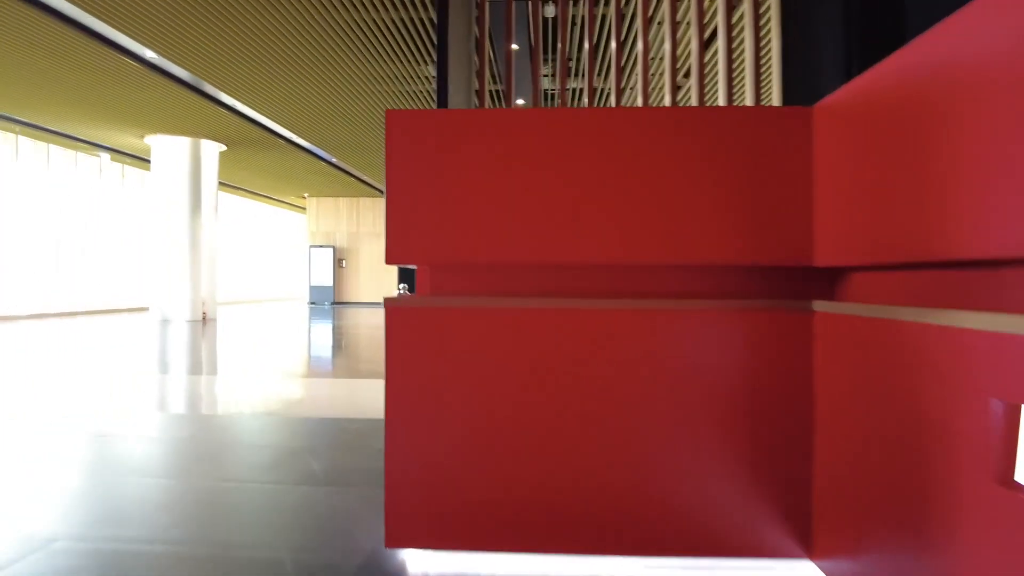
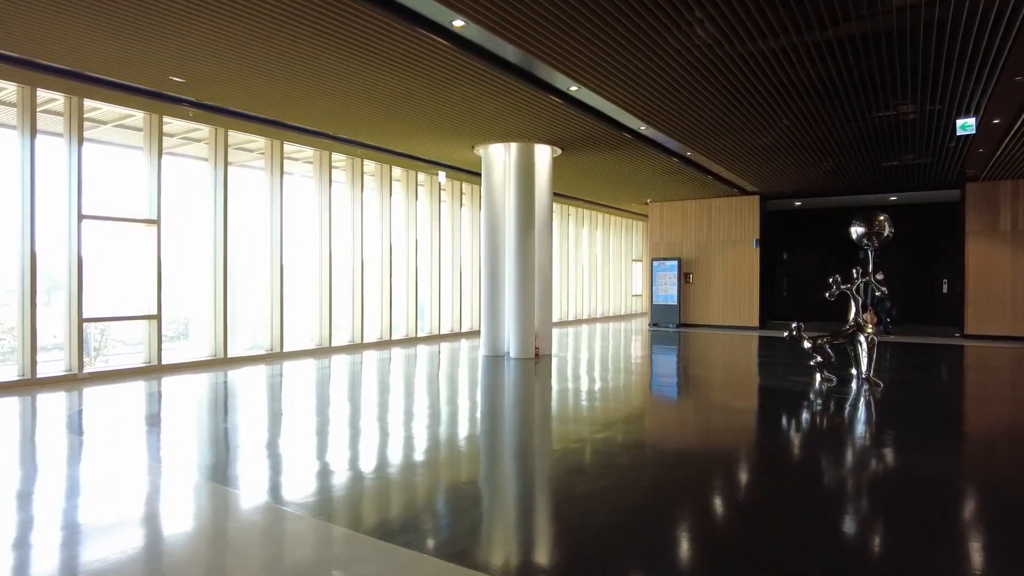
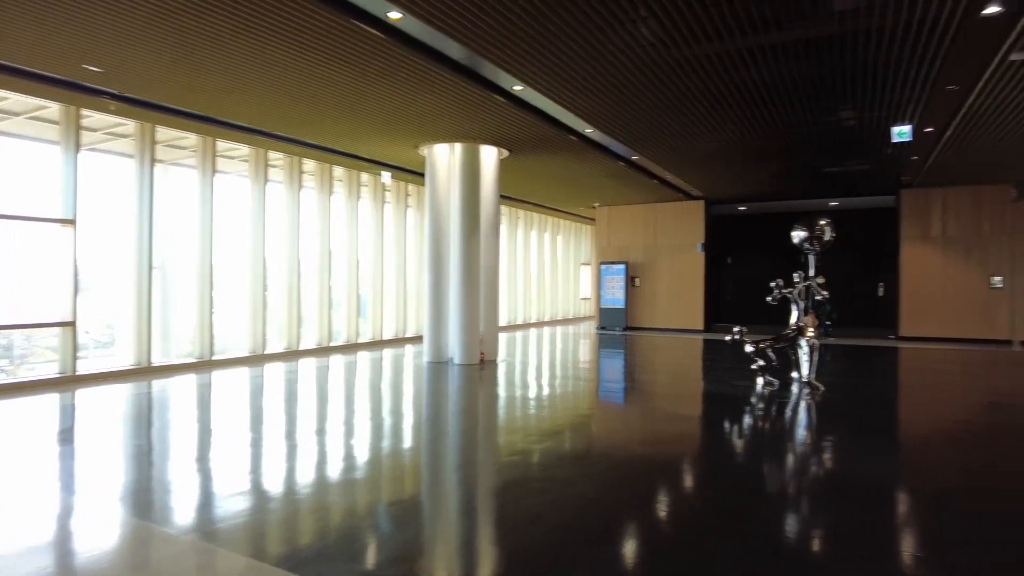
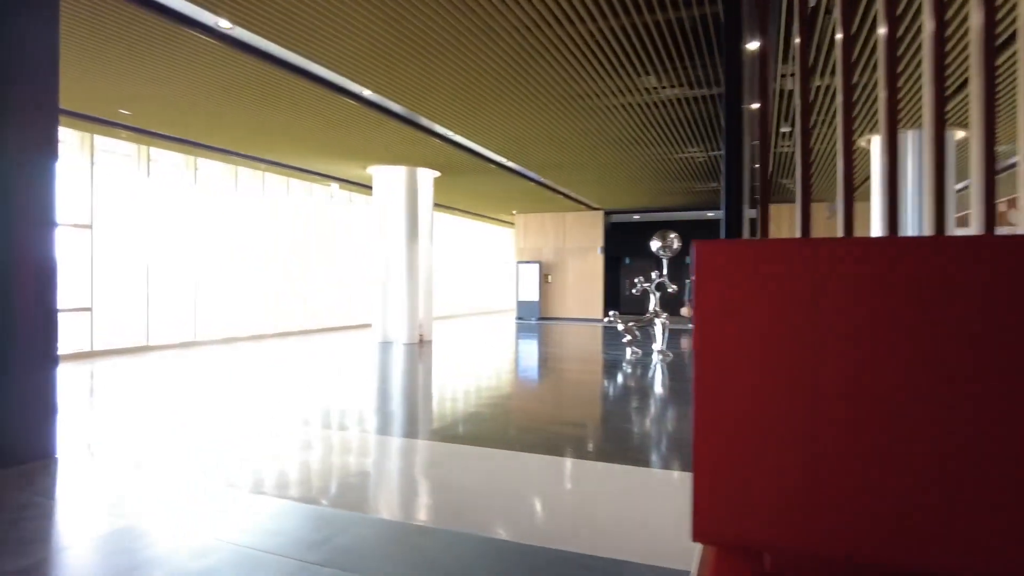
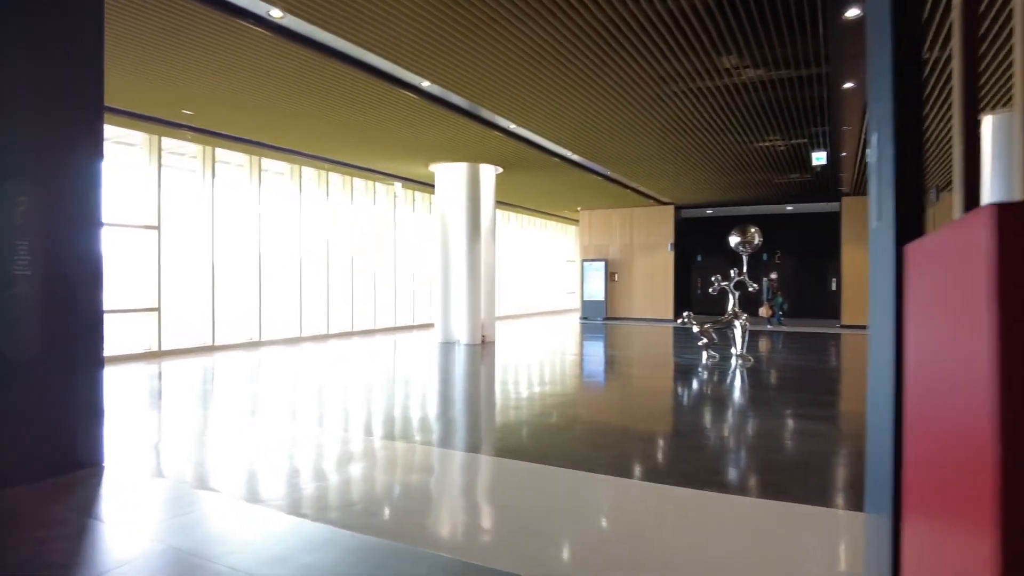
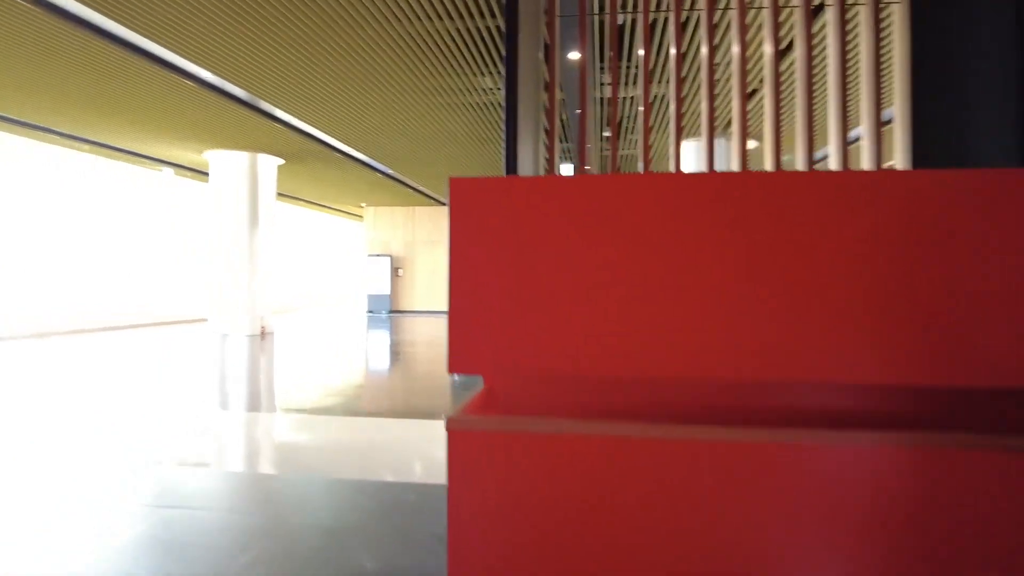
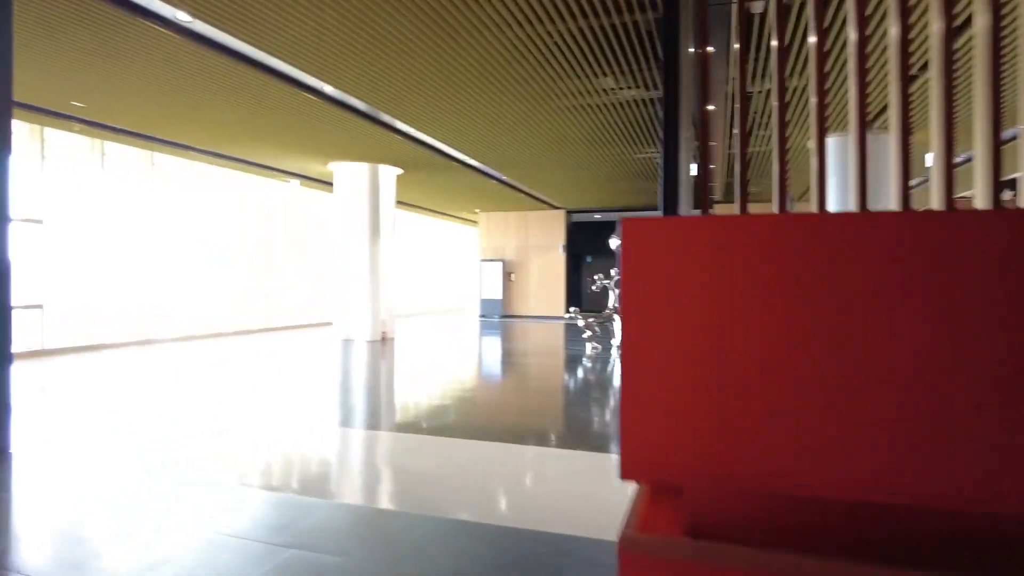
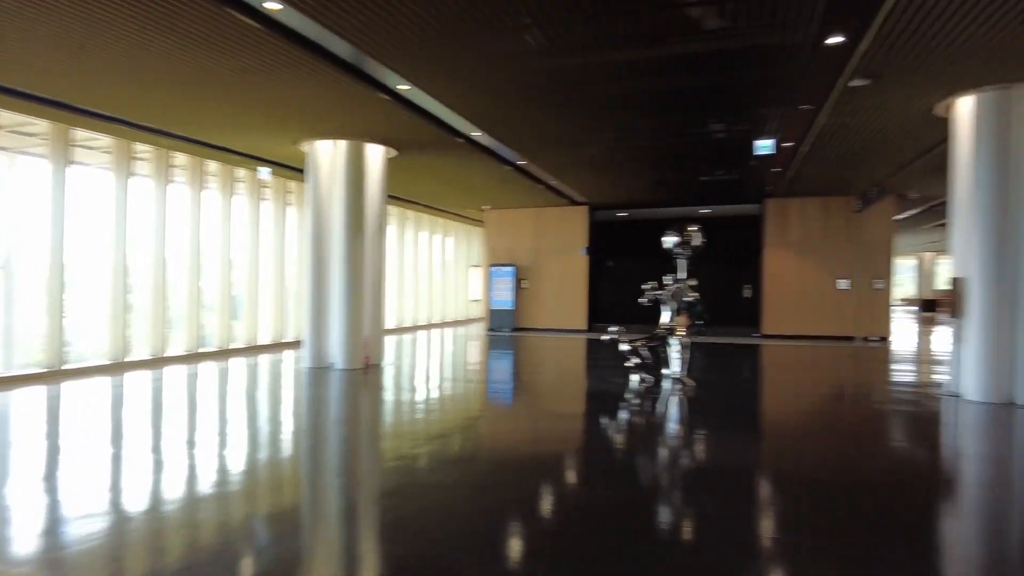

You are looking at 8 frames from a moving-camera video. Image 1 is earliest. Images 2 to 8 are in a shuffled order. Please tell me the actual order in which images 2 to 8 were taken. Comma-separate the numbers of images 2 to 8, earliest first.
6, 7, 4, 5, 2, 3, 8
